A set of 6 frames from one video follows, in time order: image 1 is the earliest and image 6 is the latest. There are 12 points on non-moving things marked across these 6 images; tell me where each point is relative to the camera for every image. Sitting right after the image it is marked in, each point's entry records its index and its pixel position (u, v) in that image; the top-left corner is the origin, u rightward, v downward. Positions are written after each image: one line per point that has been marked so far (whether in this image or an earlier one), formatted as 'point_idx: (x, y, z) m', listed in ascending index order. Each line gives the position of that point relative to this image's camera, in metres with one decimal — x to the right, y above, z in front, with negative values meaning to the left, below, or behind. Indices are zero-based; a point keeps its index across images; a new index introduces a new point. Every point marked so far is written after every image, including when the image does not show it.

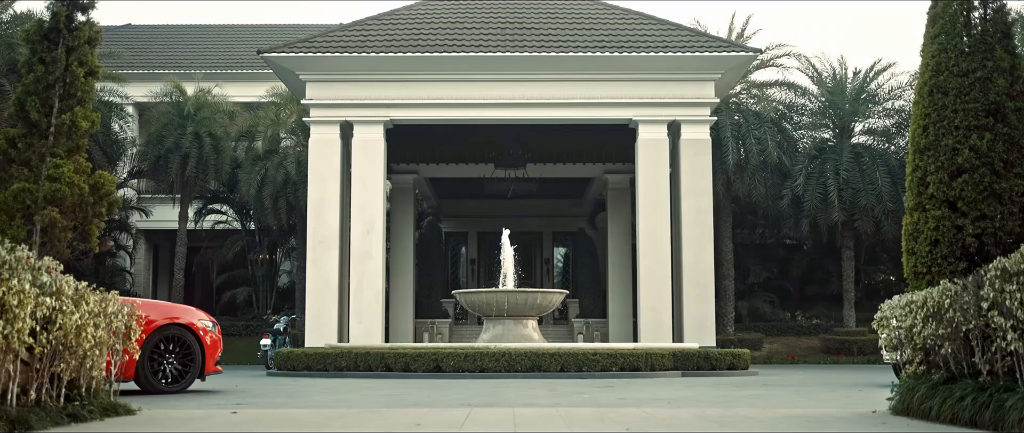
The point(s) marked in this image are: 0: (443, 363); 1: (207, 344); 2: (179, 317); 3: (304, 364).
0: (-1.2, -2.4, +18.4) m
1: (-3.7, -1.6, +13.9) m
2: (-3.9, -1.2, +13.7) m
3: (-3.6, -2.5, +19.4) m
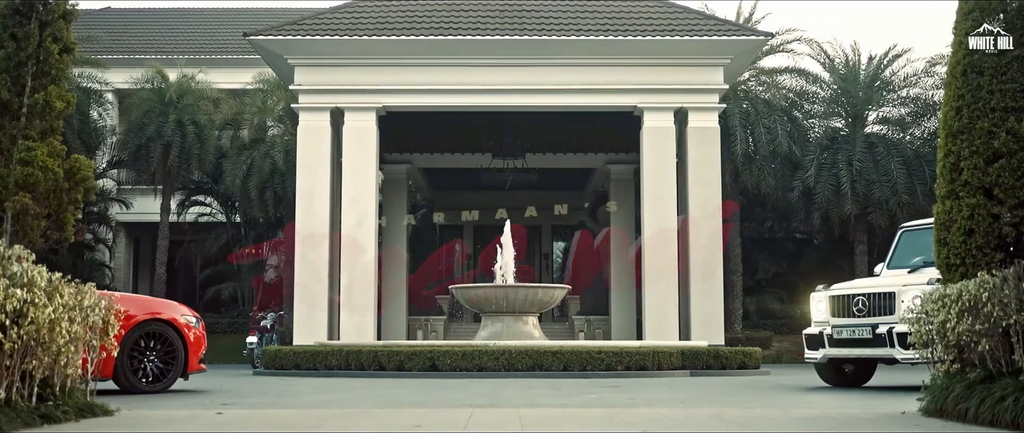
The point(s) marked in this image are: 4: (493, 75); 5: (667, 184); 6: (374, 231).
0: (-1.1, -2.2, +17.4) m
1: (-3.6, -1.4, +12.9) m
2: (-3.8, -1.1, +12.6) m
3: (-3.6, -2.4, +18.4) m
4: (-0.4, +2.5, +20.0) m
5: (+2.7, +0.6, +19.9) m
6: (-2.4, -0.3, +19.8) m
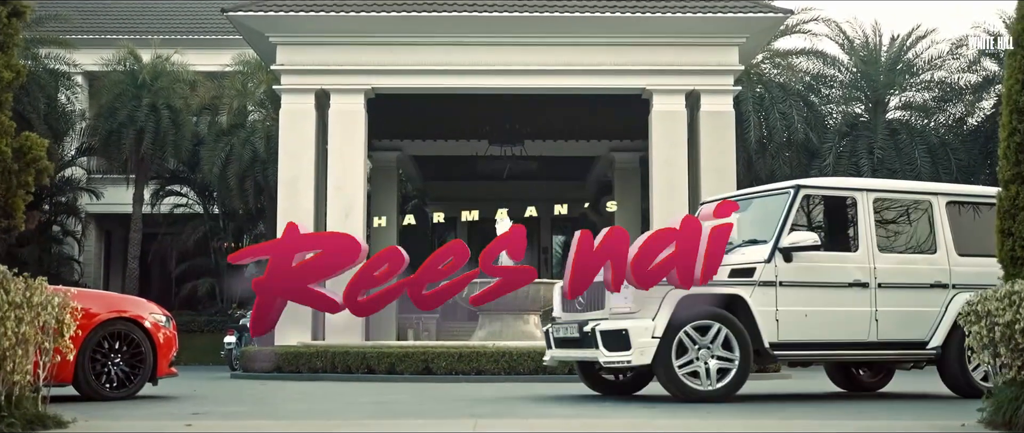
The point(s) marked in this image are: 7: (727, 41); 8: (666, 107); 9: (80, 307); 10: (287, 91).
0: (-1.1, -2.1, +16.0) m
1: (-3.5, -1.3, +11.4) m
2: (-3.8, -0.9, +11.2) m
3: (-3.6, -2.2, +17.0) m
4: (-0.4, +2.7, +18.6) m
5: (+2.7, +0.8, +18.5) m
6: (-2.5, -0.1, +18.4) m
7: (+3.5, +2.9, +18.5) m
8: (+2.5, +1.8, +18.6) m
9: (-4.1, -0.9, +10.8) m
10: (-3.7, +2.0, +18.4) m
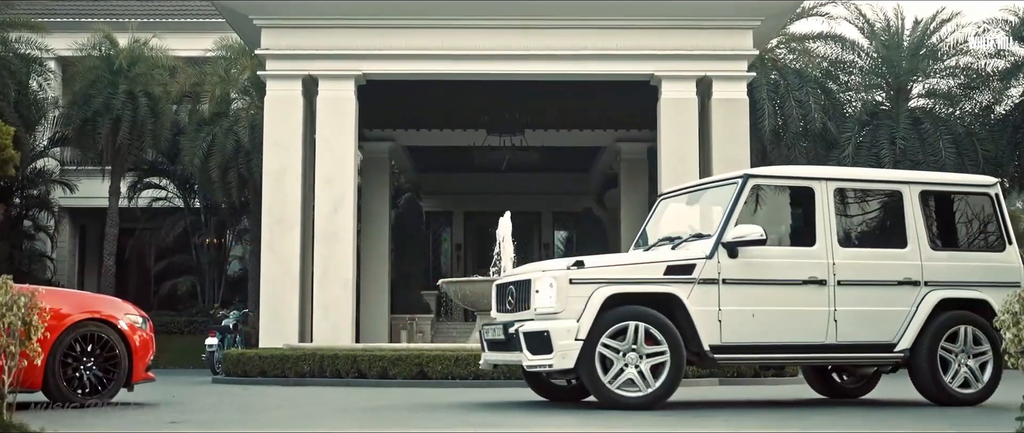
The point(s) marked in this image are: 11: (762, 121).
0: (-1.1, -2.0, +14.8) m
1: (-3.5, -1.2, +10.2) m
2: (-3.7, -0.8, +10.0) m
3: (-3.6, -2.1, +15.8) m
4: (-0.4, +2.8, +17.4) m
5: (+2.7, +0.8, +17.4) m
6: (-2.4, 0.0, +17.2) m
7: (+3.5, +3.0, +17.3) m
8: (+2.5, +1.9, +17.5) m
9: (-4.0, -0.8, +9.6) m
10: (-3.7, +2.1, +17.2) m
11: (+4.4, +1.7, +19.8) m
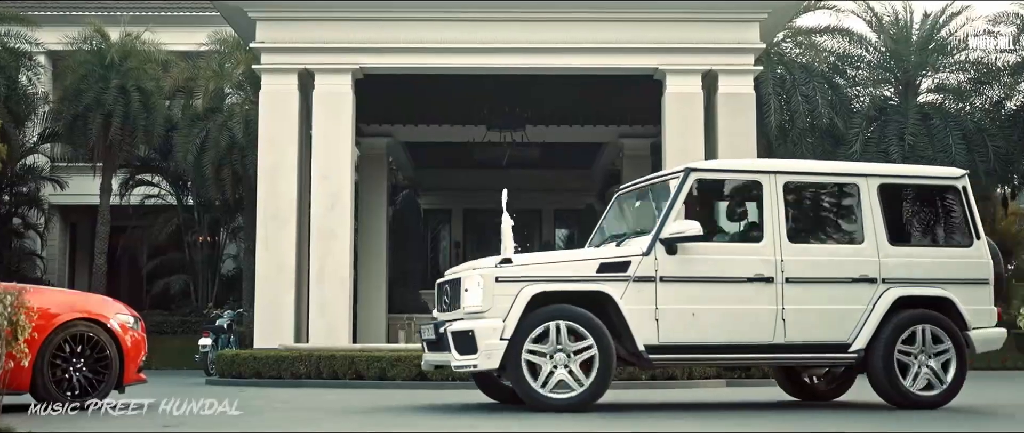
0: (-1.1, -2.0, +14.4) m
1: (-3.4, -1.2, +9.8) m
2: (-3.7, -0.8, +9.6) m
3: (-3.5, -2.1, +15.3) m
4: (-0.4, +2.8, +17.0) m
5: (+2.7, +0.9, +17.0) m
6: (-2.4, 0.0, +16.8) m
7: (+3.5, +3.0, +16.9) m
8: (+2.6, +2.0, +17.1) m
9: (-4.0, -0.8, +9.2) m
10: (-3.7, +2.2, +16.8) m
11: (+4.4, +1.7, +19.4) m
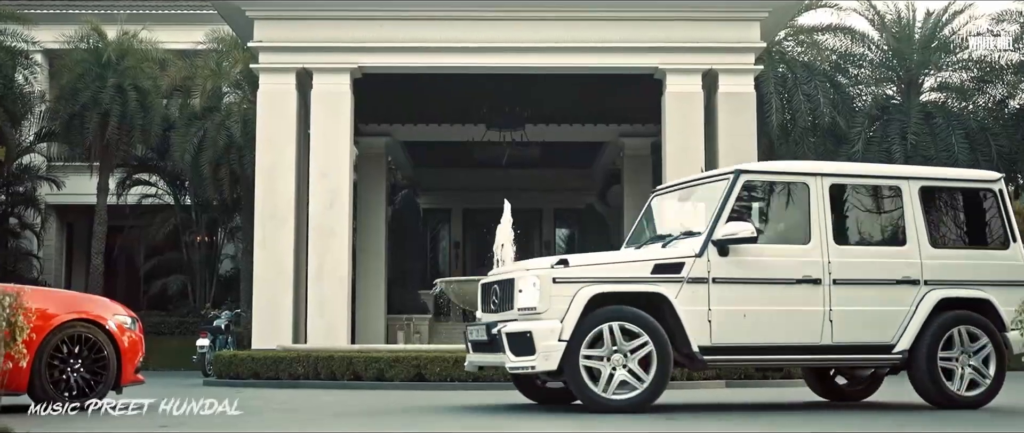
0: (-1.1, -2.0, +14.3) m
1: (-3.4, -1.2, +9.7) m
2: (-3.7, -0.8, +9.4) m
3: (-3.5, -2.1, +15.2) m
4: (-0.4, +2.8, +16.9) m
5: (+2.7, +0.9, +16.9) m
6: (-2.4, 0.0, +16.6) m
7: (+3.5, +3.0, +16.8) m
8: (+2.5, +2.0, +16.9) m
9: (-4.0, -0.8, +9.0) m
10: (-3.7, +2.2, +16.7) m
11: (+4.4, +1.7, +19.3) m
